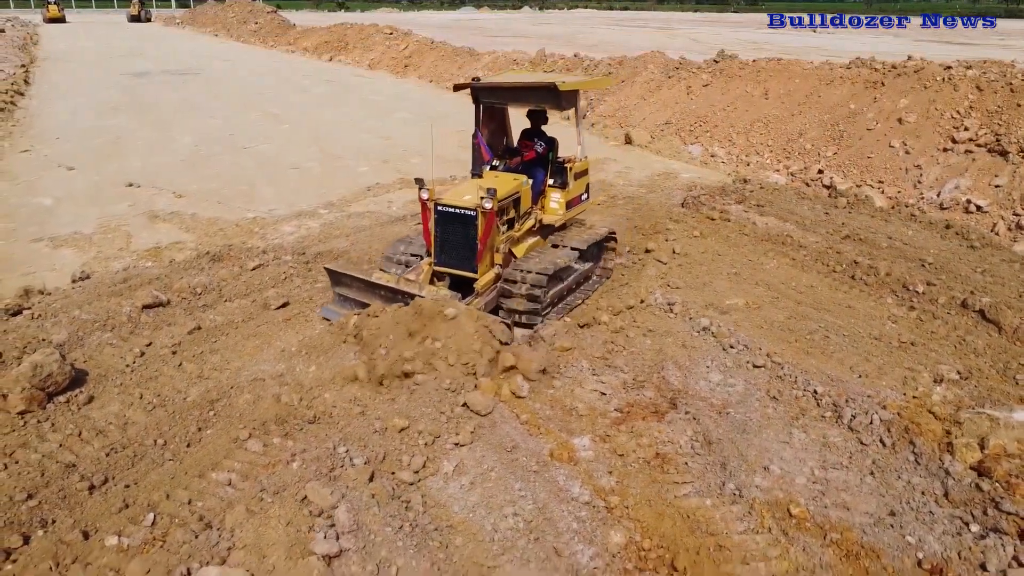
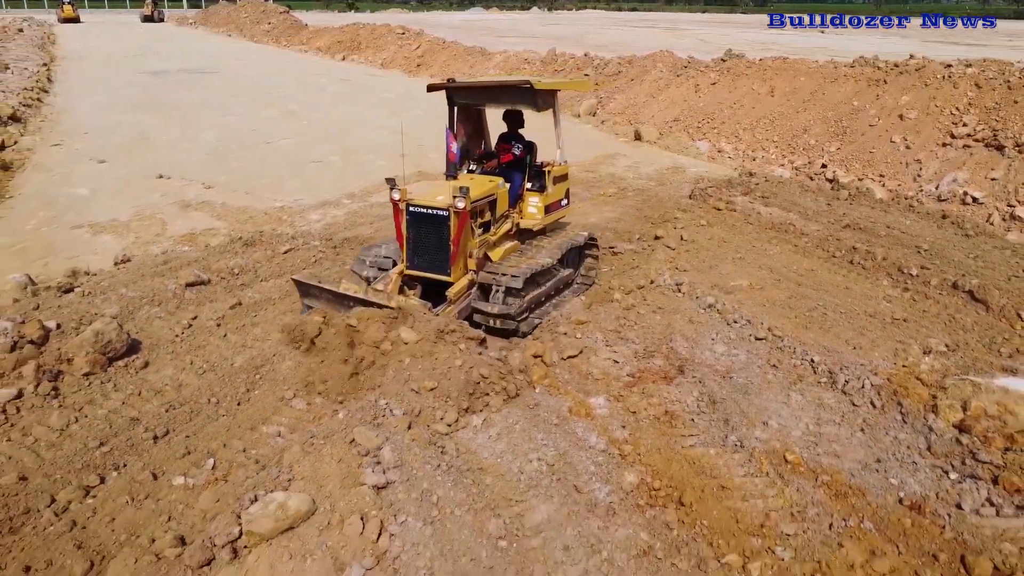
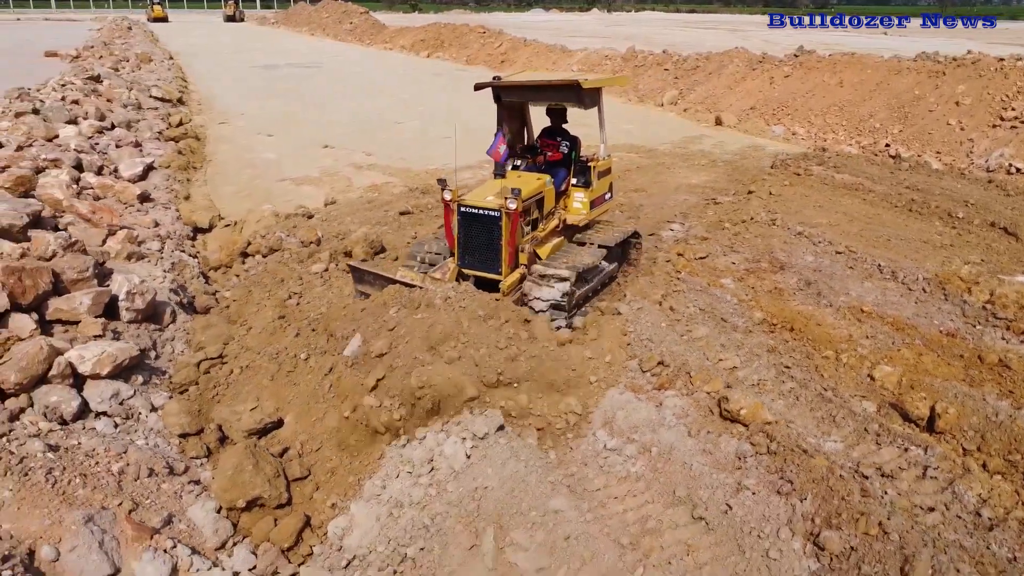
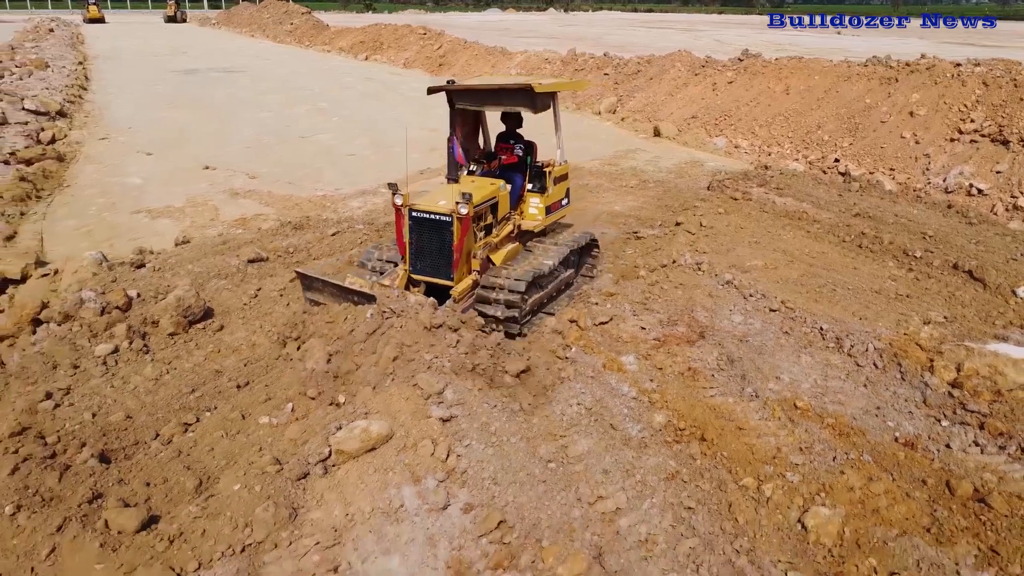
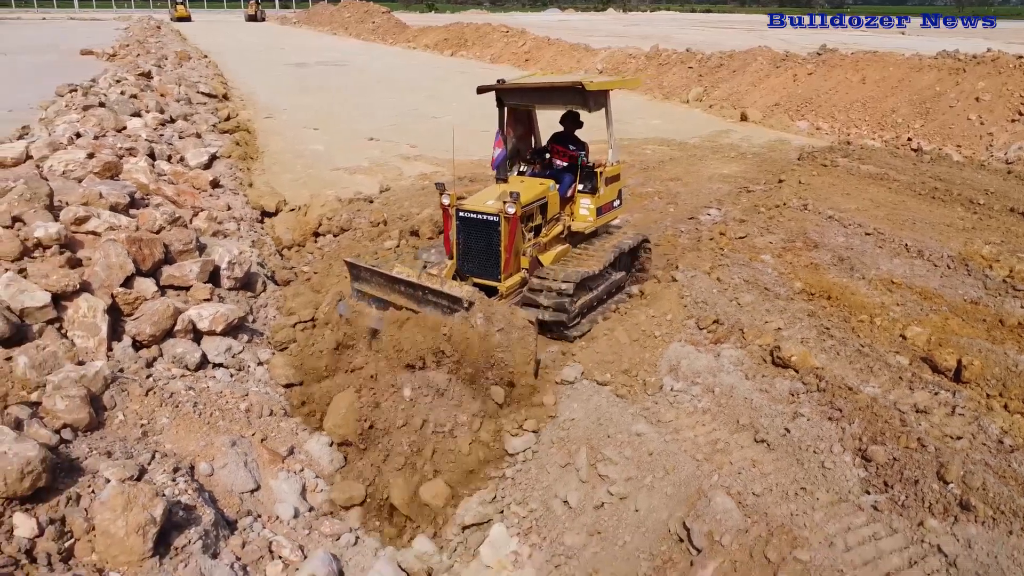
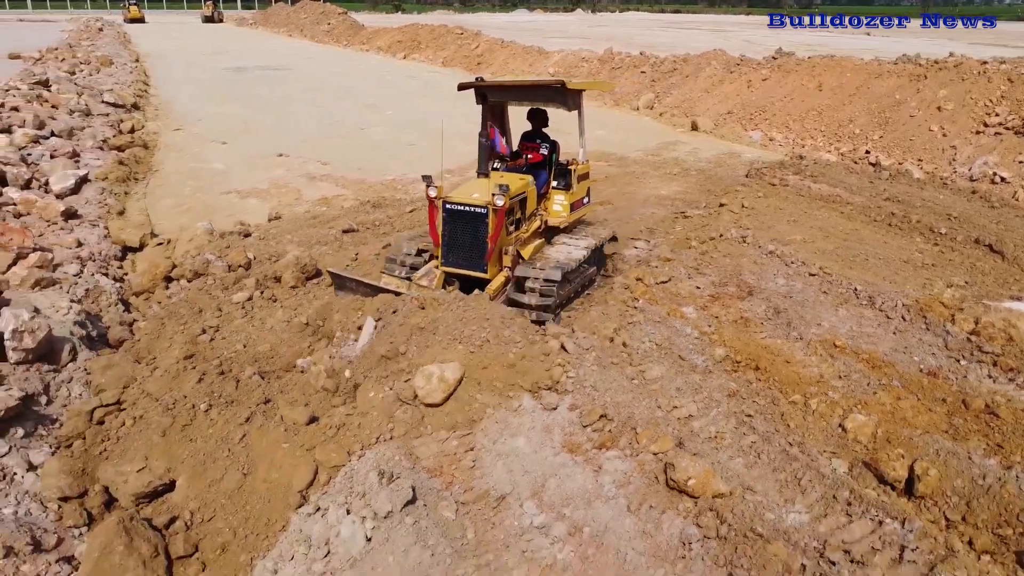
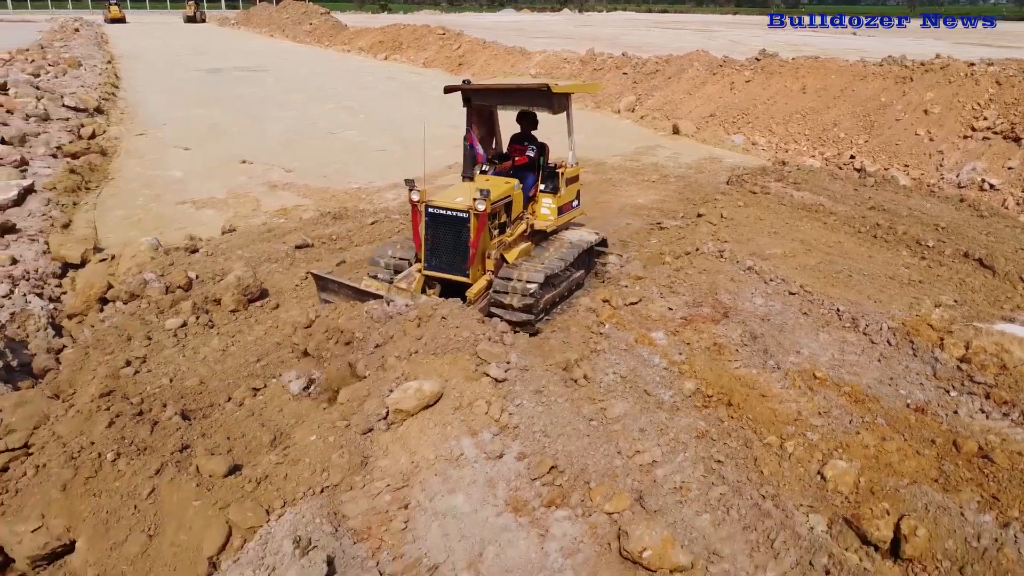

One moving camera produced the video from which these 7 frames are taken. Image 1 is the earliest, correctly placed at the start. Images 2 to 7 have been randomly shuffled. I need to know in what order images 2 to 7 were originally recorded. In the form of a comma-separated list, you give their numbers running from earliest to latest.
2, 4, 7, 6, 3, 5
